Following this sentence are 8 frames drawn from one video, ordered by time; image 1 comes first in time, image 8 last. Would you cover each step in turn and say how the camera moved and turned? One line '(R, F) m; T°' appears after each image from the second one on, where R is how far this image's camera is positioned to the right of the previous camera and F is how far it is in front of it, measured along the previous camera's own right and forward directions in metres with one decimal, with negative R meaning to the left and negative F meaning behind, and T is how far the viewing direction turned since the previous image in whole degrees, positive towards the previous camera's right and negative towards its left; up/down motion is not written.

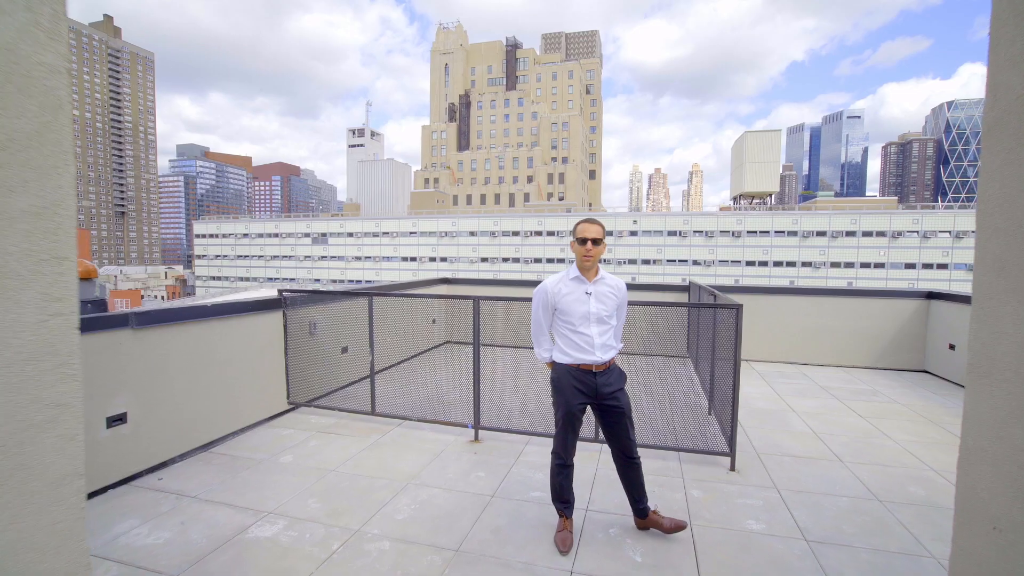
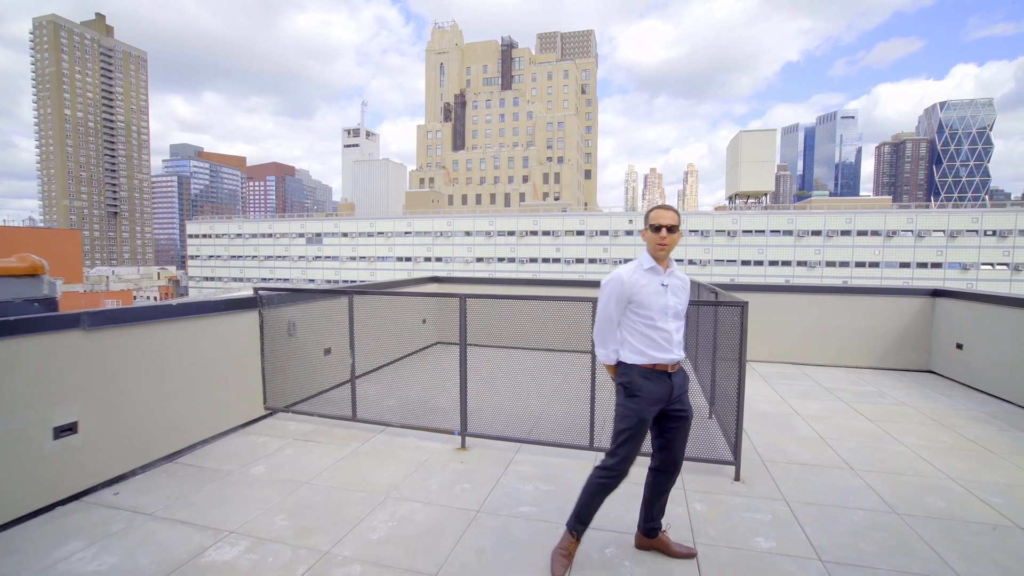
(+0.1, +0.3) m; 0°
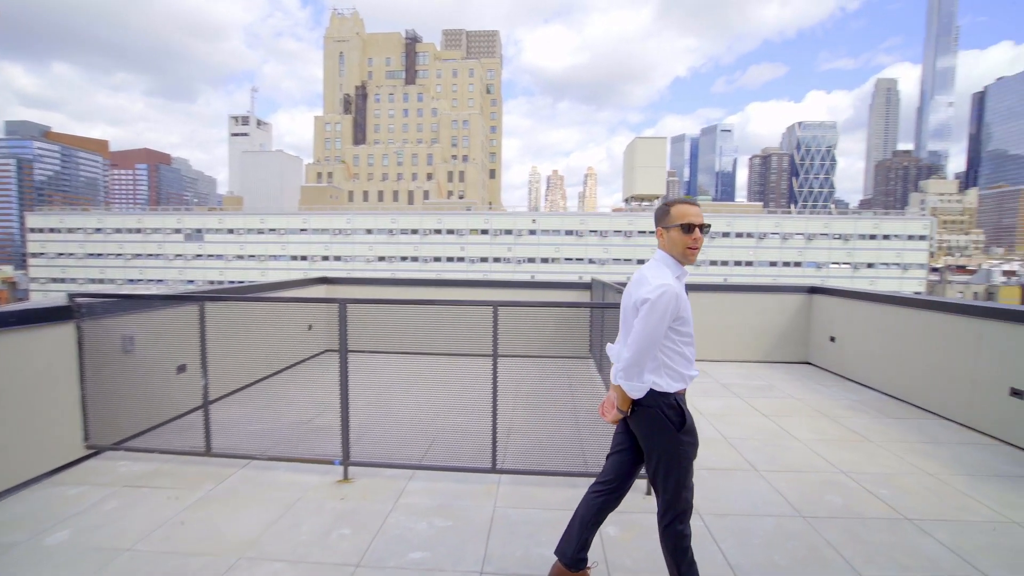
(+0.1, +0.4) m; +11°
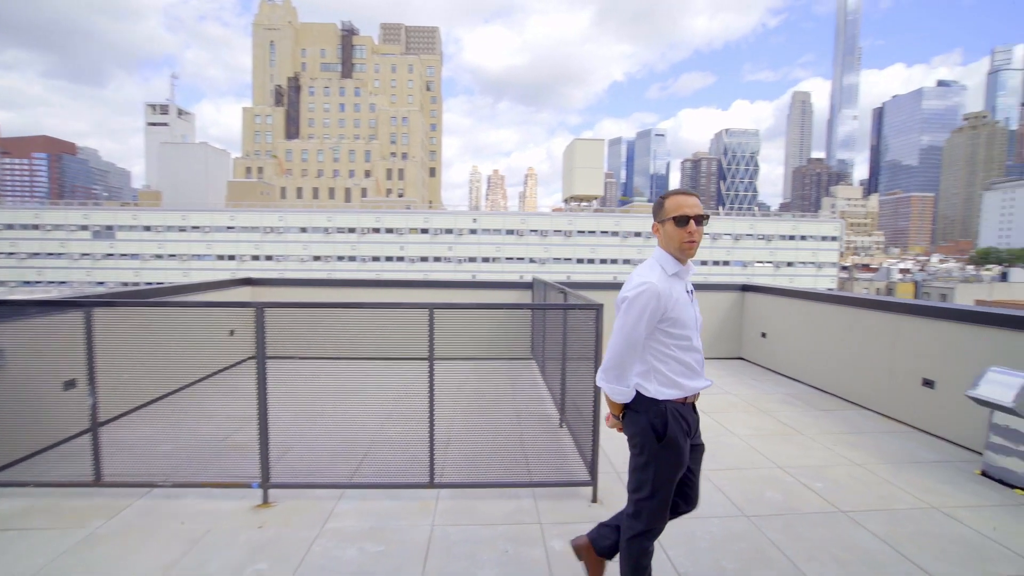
(0.0, +0.2) m; +7°
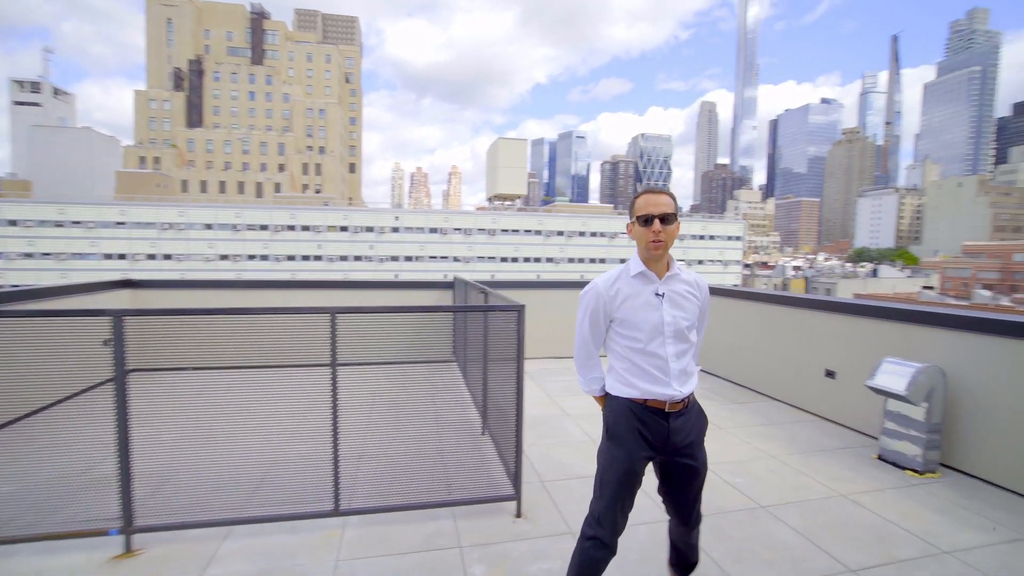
(+0.1, +0.2) m; +9°
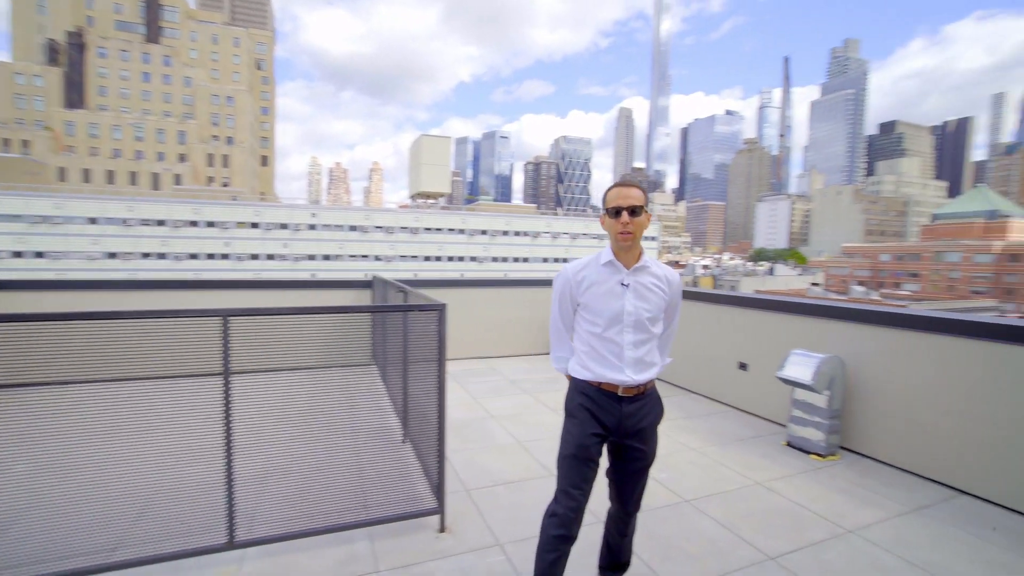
(0.0, +0.2) m; +9°
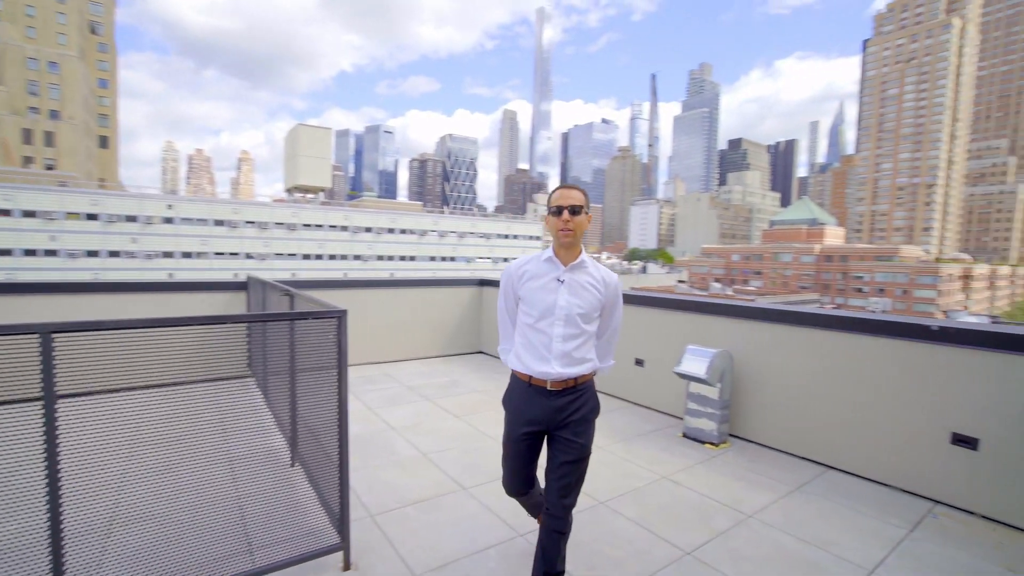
(-0.1, +0.2) m; +13°
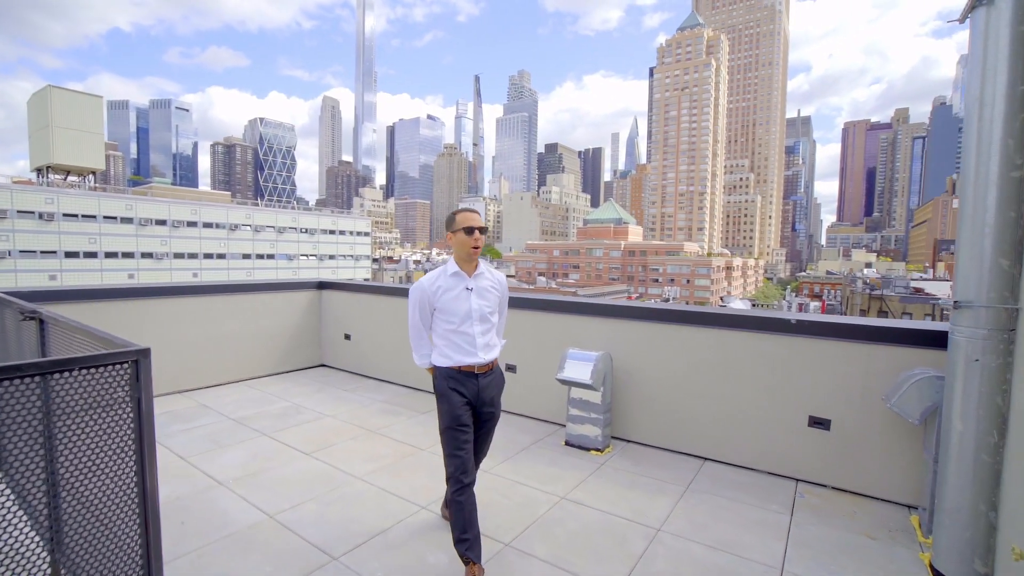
(-0.3, +0.6) m; +19°
